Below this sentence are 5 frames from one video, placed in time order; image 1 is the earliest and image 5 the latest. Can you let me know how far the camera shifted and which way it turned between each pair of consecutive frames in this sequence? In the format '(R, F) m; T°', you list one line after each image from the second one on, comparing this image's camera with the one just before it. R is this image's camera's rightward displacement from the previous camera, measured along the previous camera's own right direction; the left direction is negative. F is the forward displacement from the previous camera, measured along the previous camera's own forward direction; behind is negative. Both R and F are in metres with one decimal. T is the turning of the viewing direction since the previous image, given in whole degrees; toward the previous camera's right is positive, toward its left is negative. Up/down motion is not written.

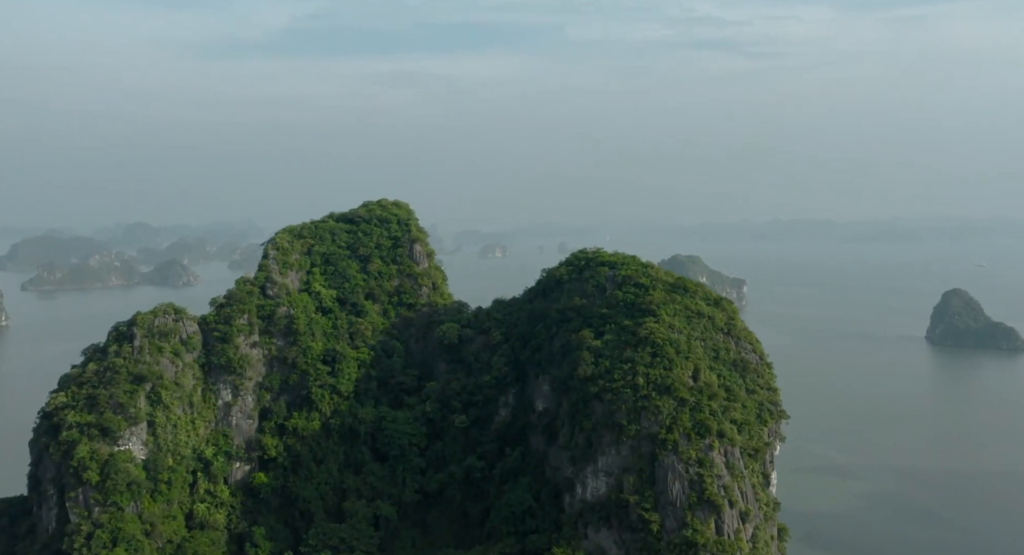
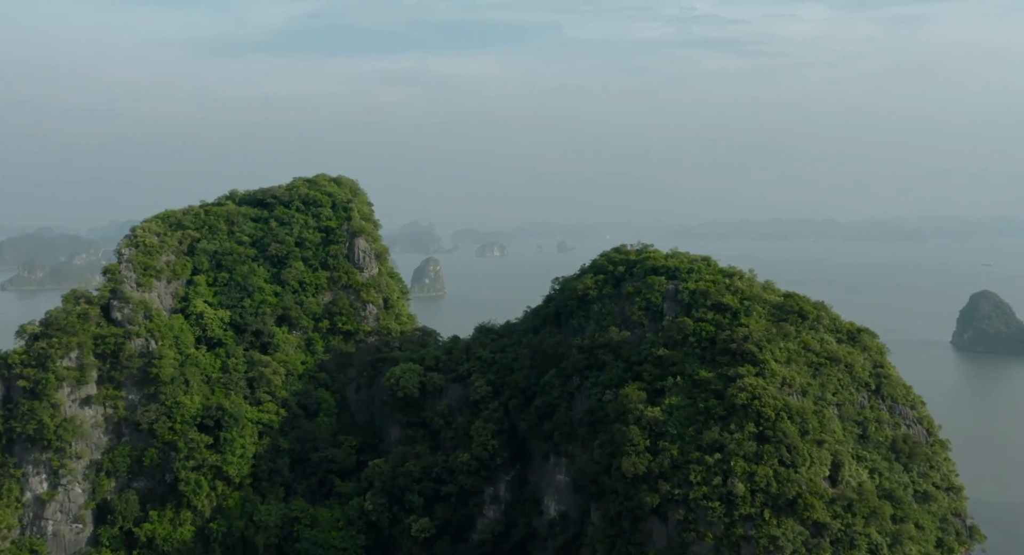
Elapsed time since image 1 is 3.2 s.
(+0.1, +14.6) m; 0°
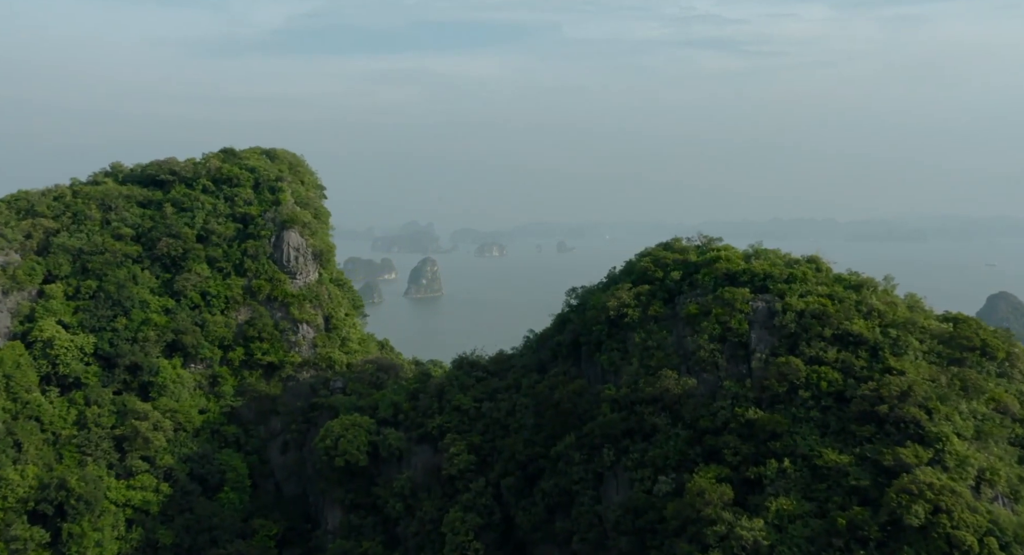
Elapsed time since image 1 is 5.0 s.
(+0.1, +8.1) m; 0°
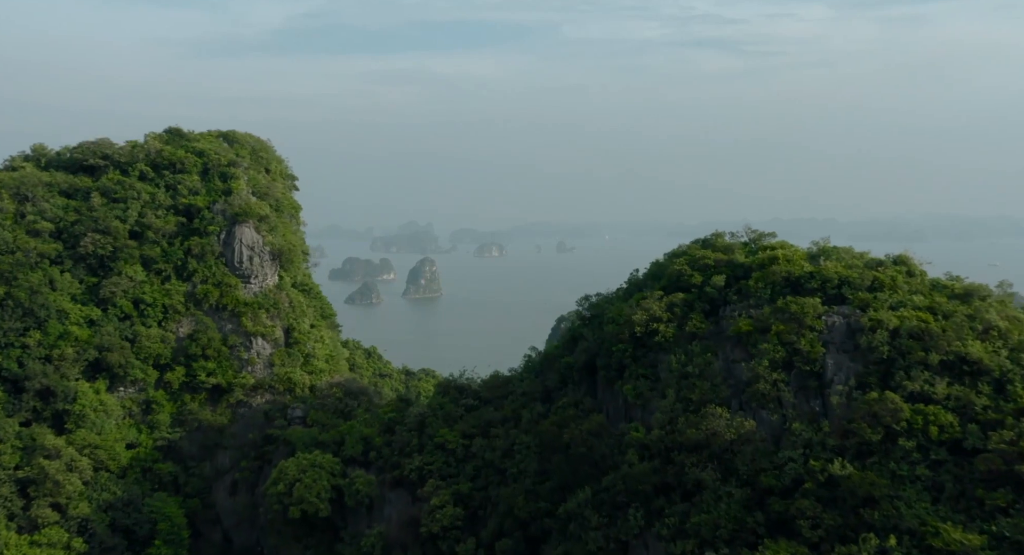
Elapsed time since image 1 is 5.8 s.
(0.0, +3.2) m; 0°
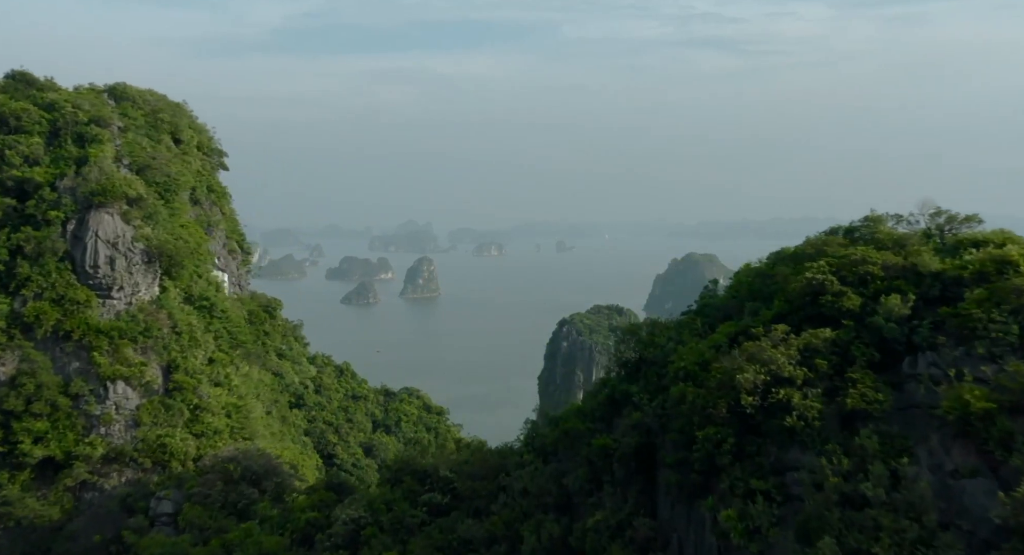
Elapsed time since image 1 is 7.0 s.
(+0.1, +5.4) m; 0°
